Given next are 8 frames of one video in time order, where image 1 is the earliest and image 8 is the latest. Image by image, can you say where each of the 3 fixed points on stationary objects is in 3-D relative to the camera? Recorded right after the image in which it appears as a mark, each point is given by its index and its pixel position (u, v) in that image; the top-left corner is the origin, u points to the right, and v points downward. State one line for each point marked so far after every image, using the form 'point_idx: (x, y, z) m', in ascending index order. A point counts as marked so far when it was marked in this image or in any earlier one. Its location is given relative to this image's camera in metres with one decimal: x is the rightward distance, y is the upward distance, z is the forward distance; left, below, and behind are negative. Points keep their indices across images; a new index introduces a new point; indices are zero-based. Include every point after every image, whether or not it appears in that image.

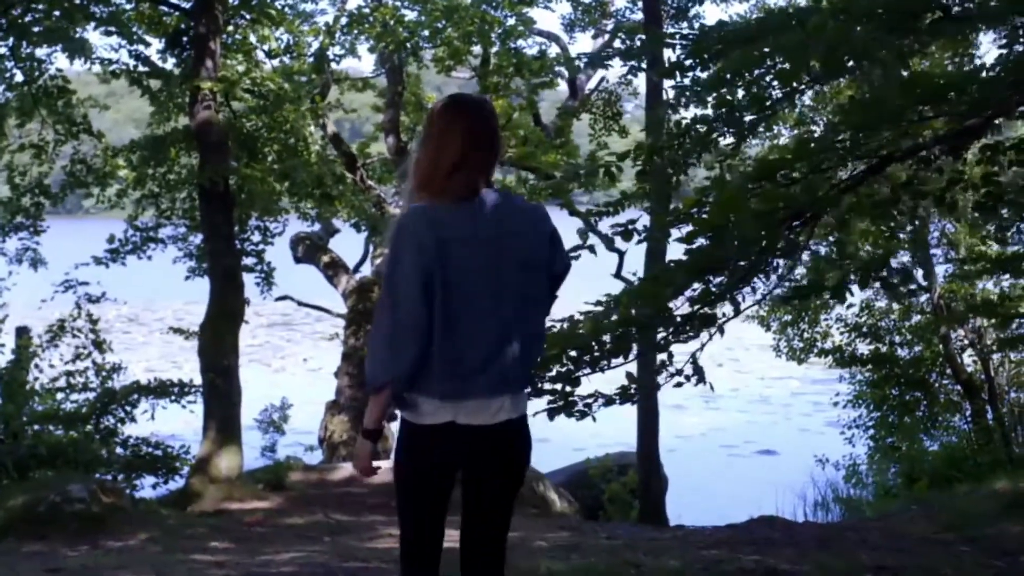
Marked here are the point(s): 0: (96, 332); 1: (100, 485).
0: (-3.9, -0.4, +10.9) m
1: (-2.9, -1.4, +8.3) m
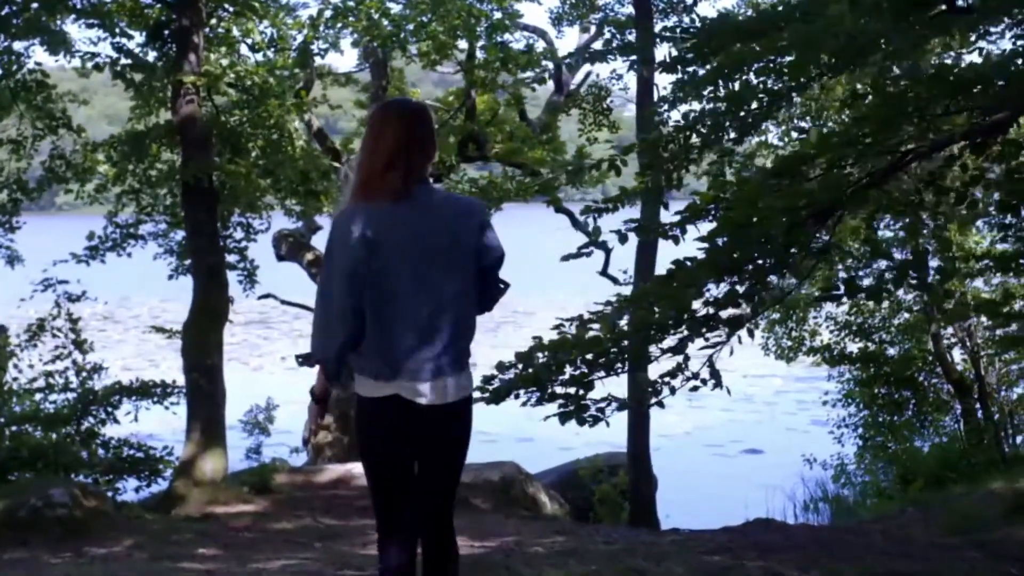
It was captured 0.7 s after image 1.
0: (-4.0, -0.4, +10.7) m
1: (-3.0, -1.4, +8.1) m
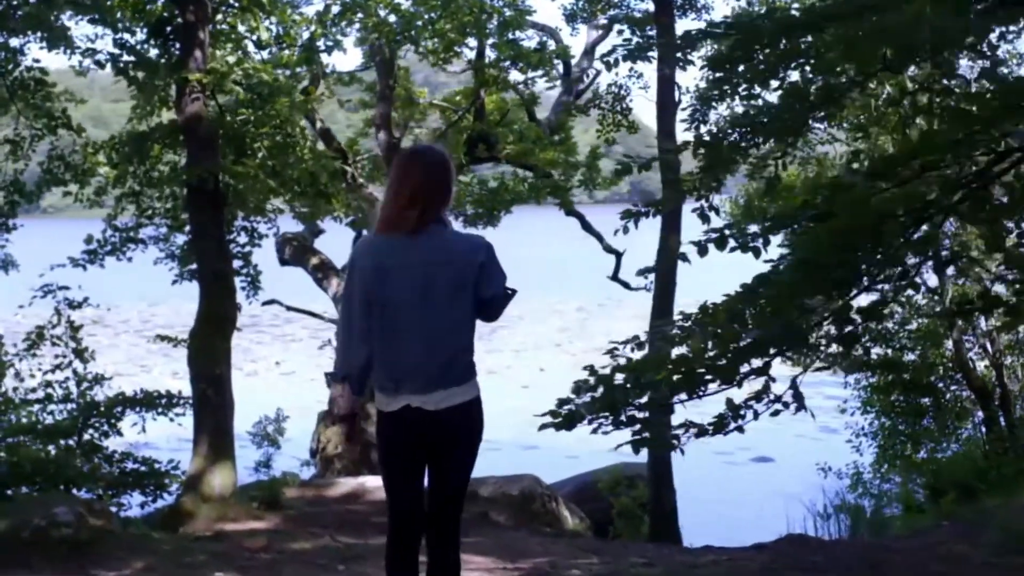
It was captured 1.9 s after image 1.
0: (-3.8, -0.4, +10.3) m
1: (-2.8, -1.4, +7.7) m
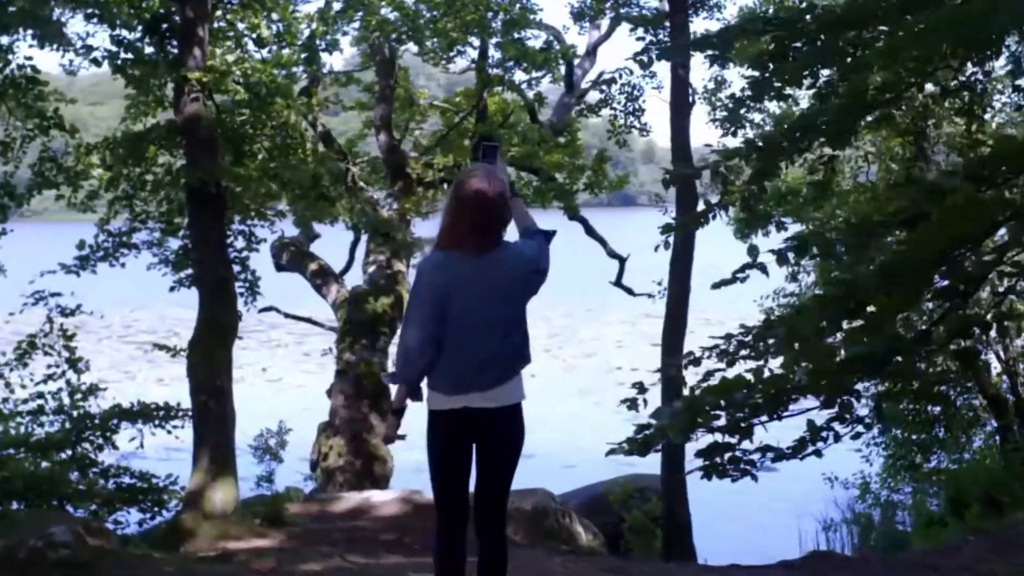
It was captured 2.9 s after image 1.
0: (-3.7, -0.5, +9.9) m
1: (-2.7, -1.5, +7.3) m
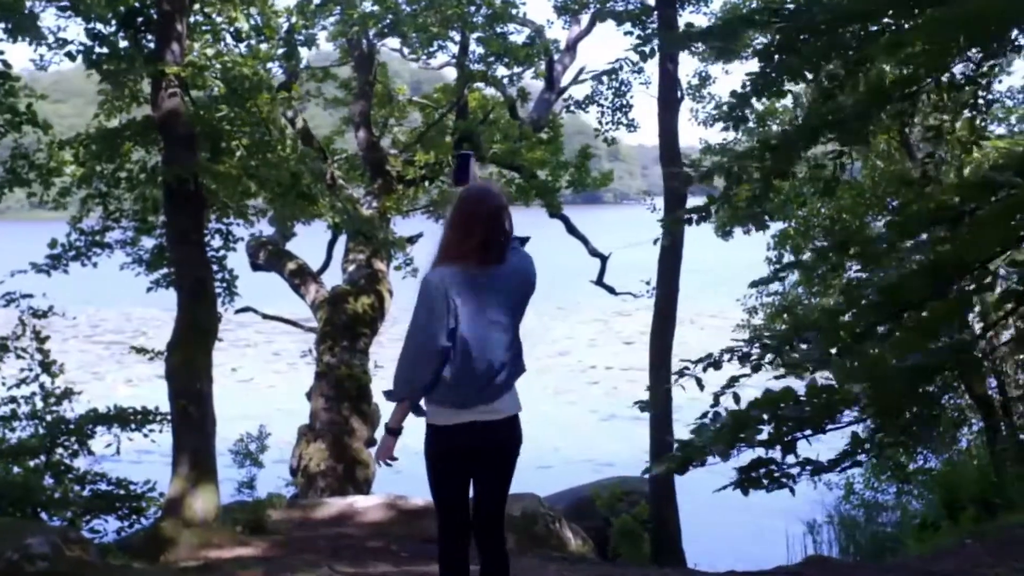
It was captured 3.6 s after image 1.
0: (-3.8, -0.5, +9.6) m
1: (-2.7, -1.5, +7.0) m
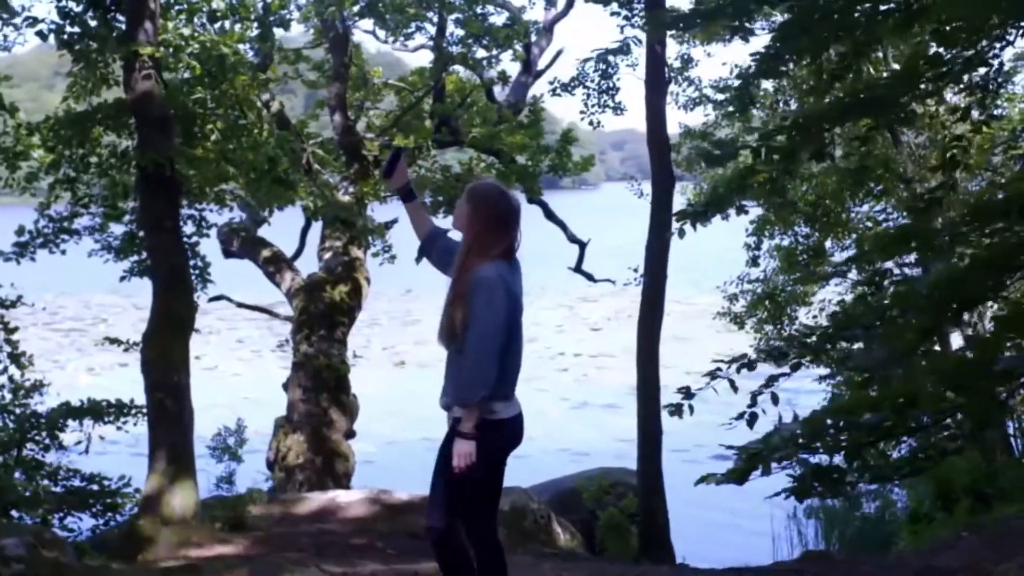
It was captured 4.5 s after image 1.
0: (-4.0, -0.4, +9.2) m
1: (-2.7, -1.4, +6.7) m
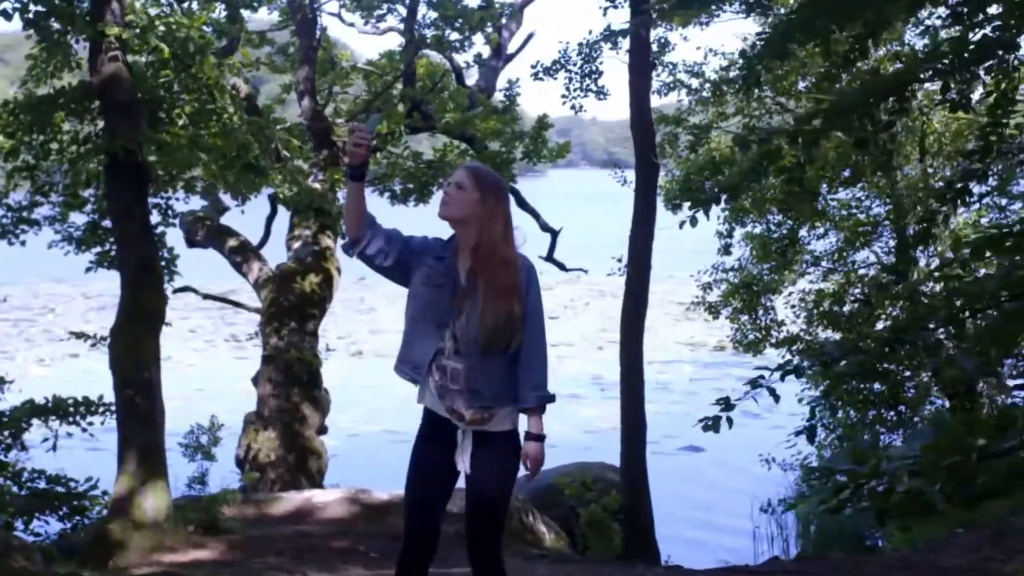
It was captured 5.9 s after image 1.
0: (-4.1, -0.4, +8.8) m
1: (-2.7, -1.4, +6.4) m
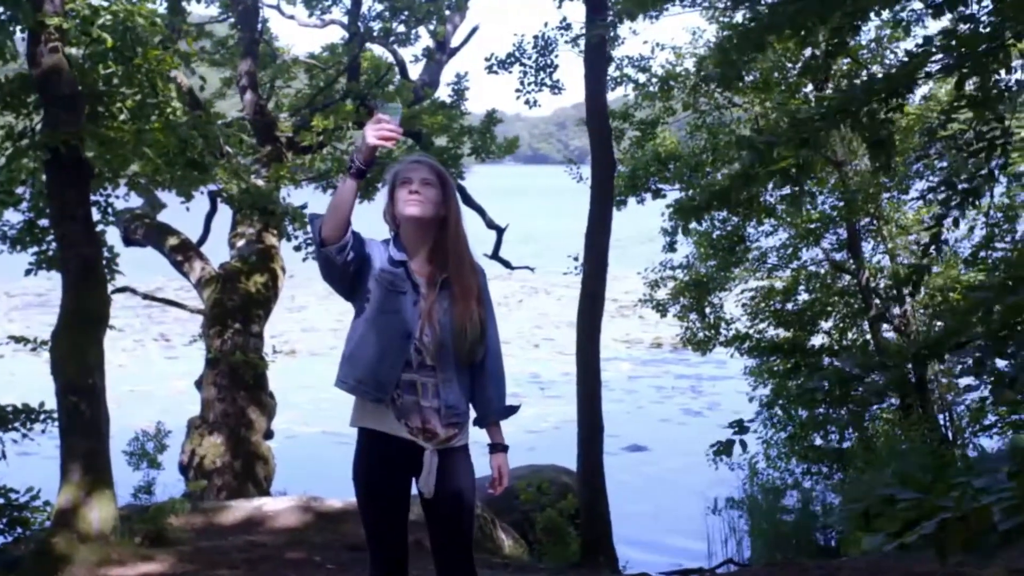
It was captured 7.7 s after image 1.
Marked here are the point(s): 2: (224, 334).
0: (-4.4, -0.4, +8.3) m
1: (-2.9, -1.4, +6.0) m
2: (-2.9, -0.4, +11.8) m
